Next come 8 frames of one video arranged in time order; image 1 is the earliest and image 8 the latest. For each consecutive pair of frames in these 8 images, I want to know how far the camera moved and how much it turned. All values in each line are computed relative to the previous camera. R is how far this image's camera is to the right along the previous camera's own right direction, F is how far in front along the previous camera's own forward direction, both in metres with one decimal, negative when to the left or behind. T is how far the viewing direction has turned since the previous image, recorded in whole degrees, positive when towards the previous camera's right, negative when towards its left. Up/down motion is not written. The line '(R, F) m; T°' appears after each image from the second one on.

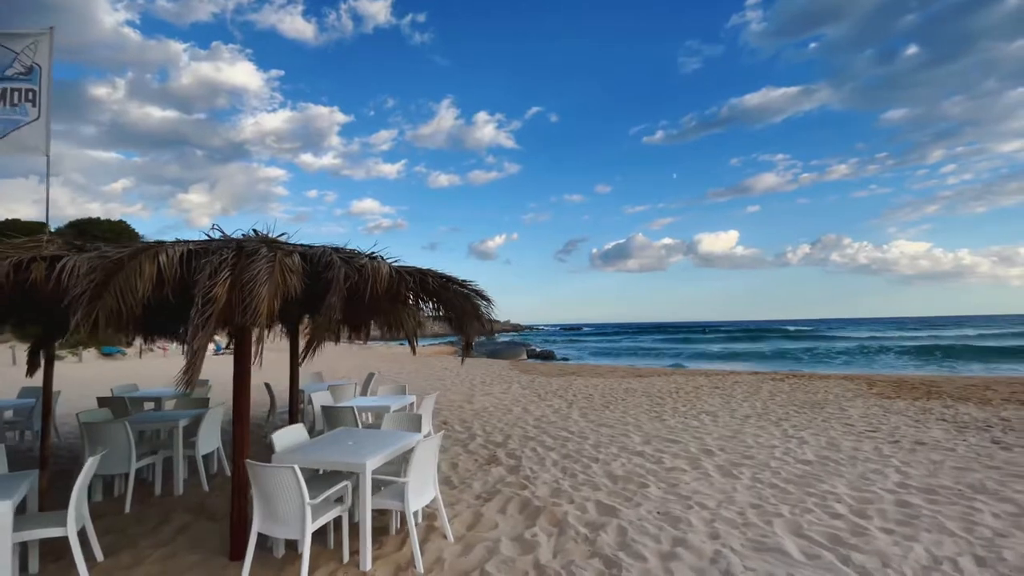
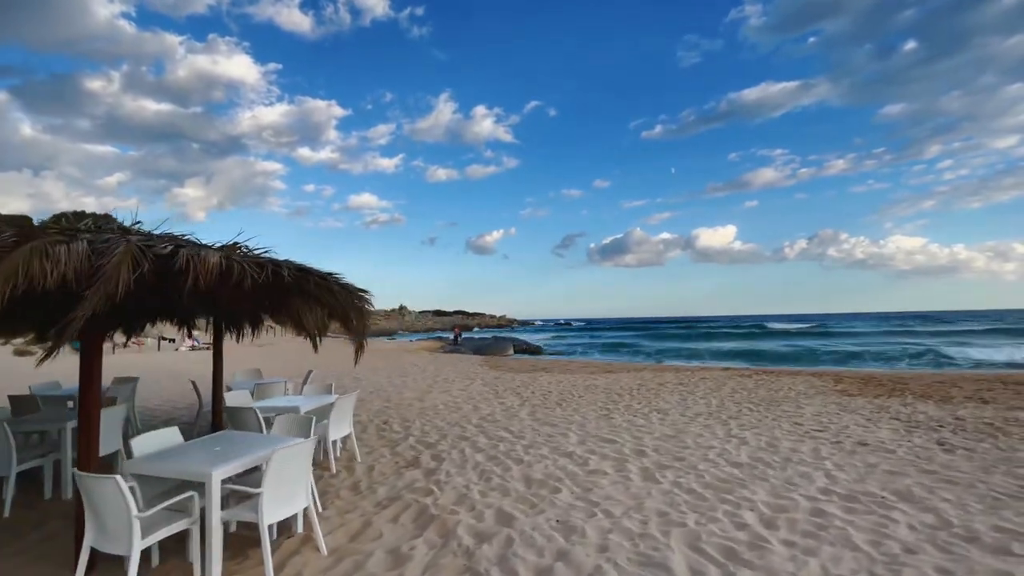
(+0.9, +0.3) m; 0°
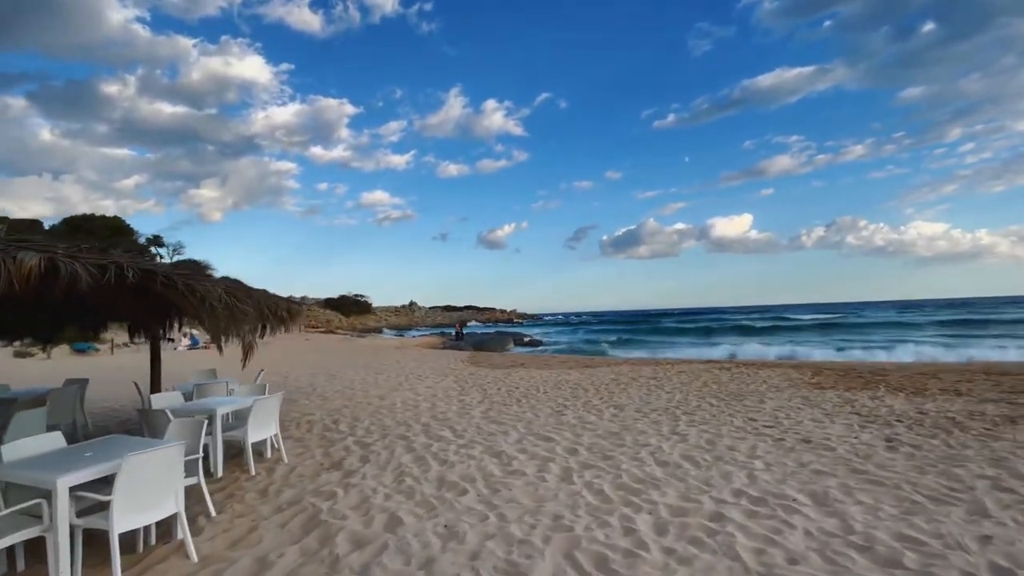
(+1.0, +0.2) m; -2°
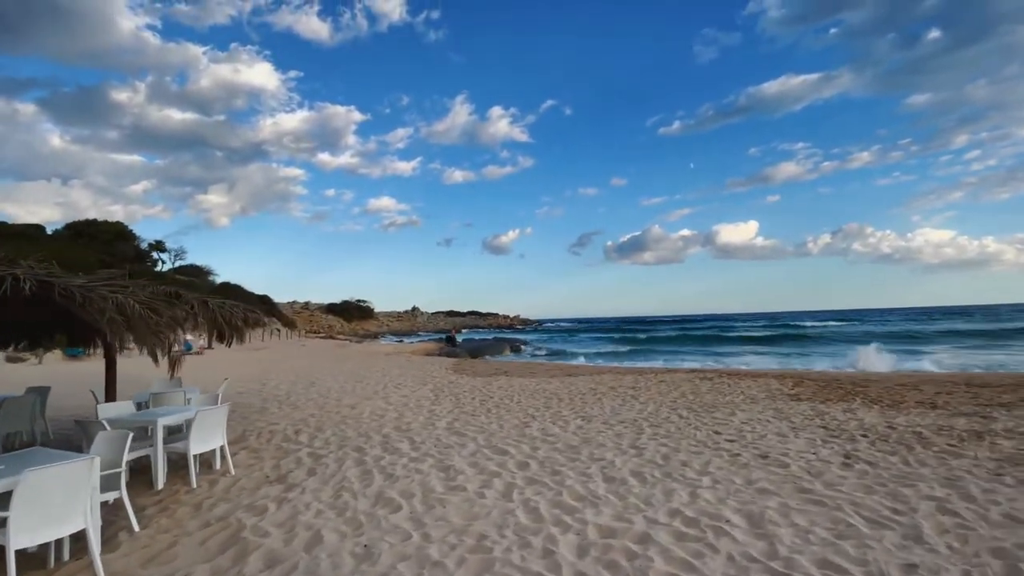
(+0.6, +0.1) m; -1°
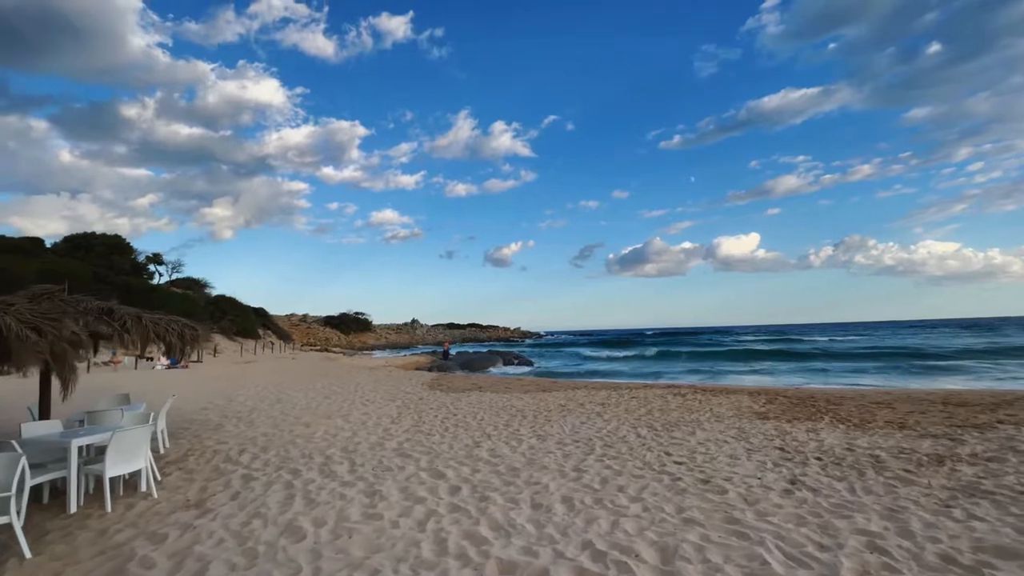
(+0.8, +0.2) m; 0°
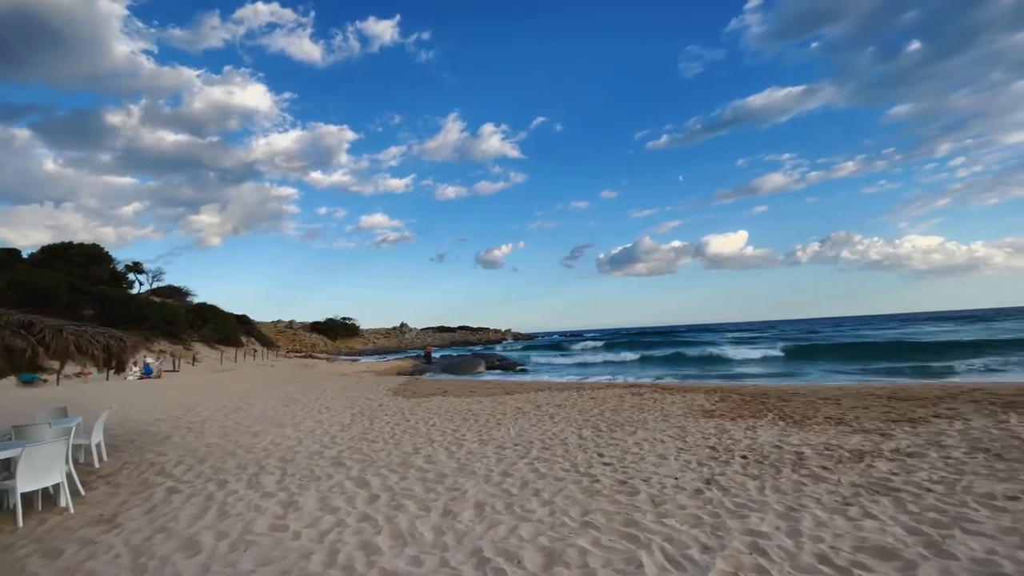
(+0.8, 0.0) m; +1°
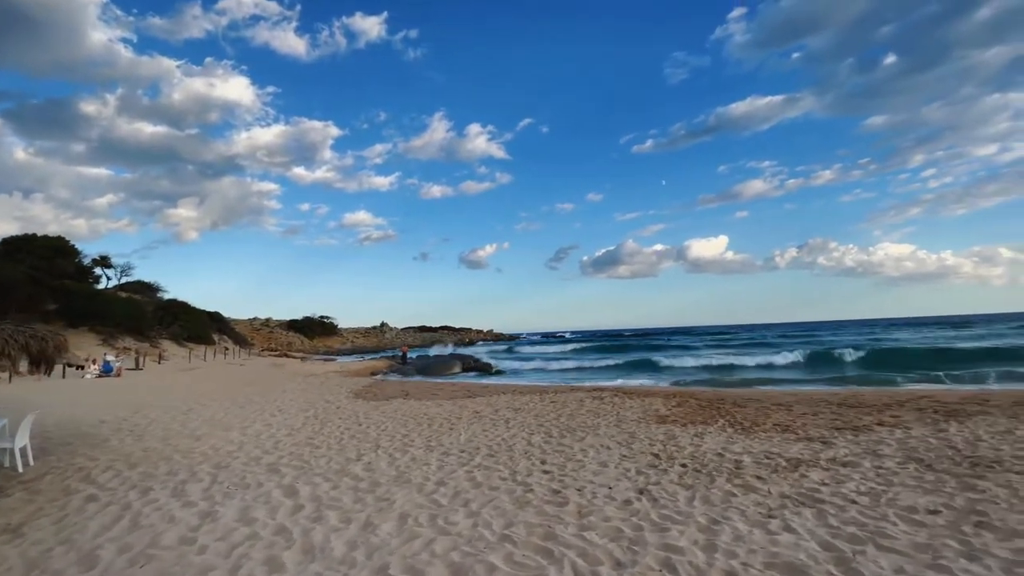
(+0.5, +0.1) m; +2°
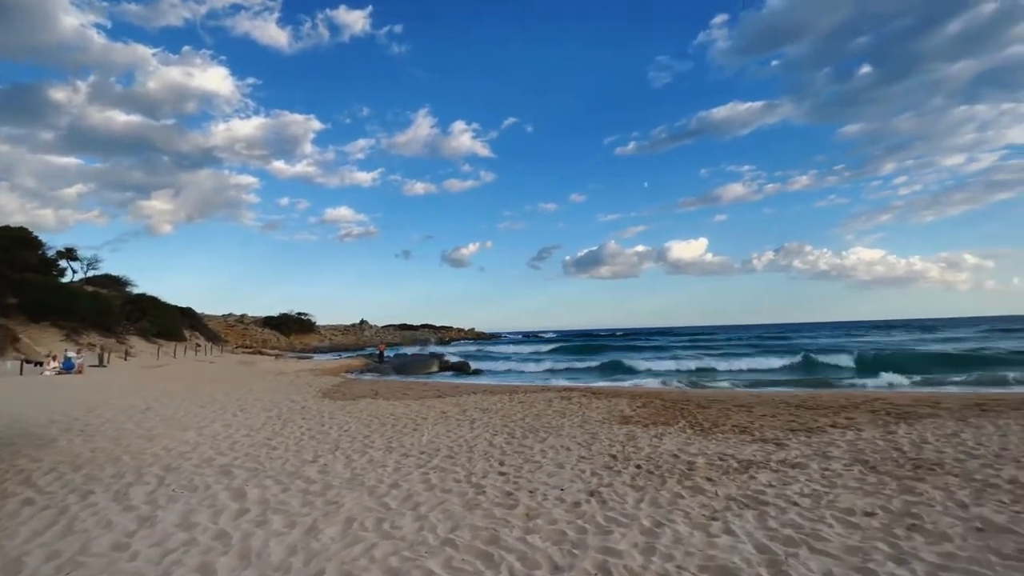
(+0.3, 0.0) m; +2°
